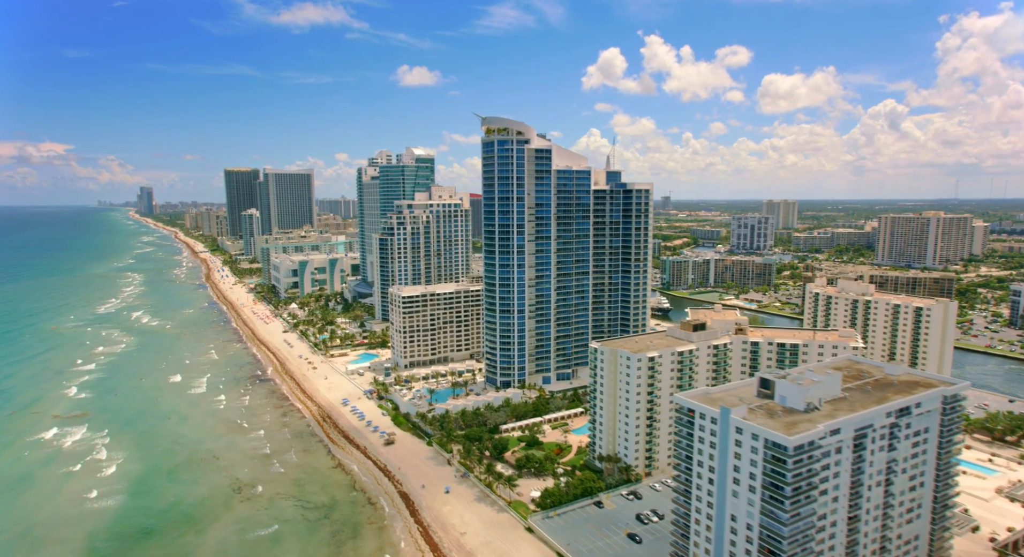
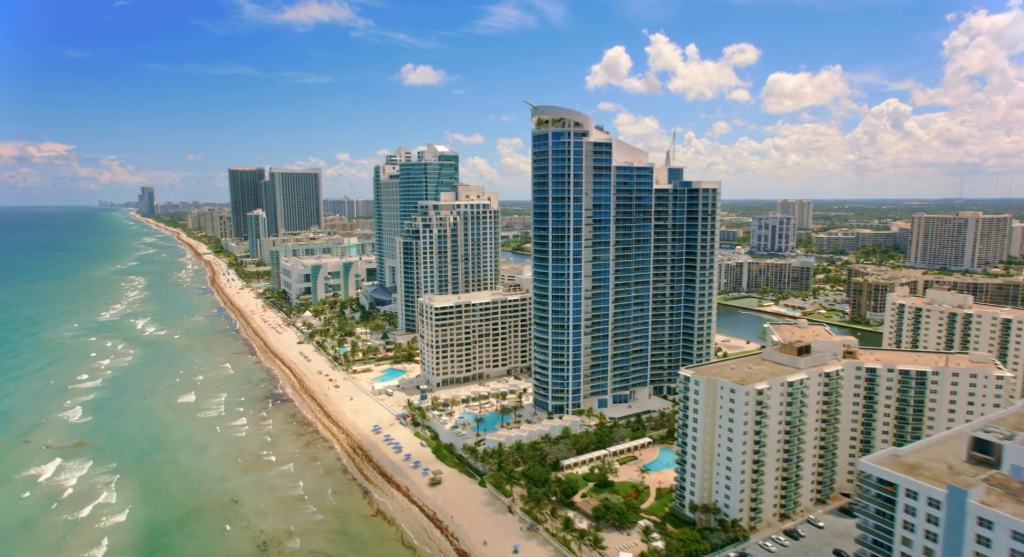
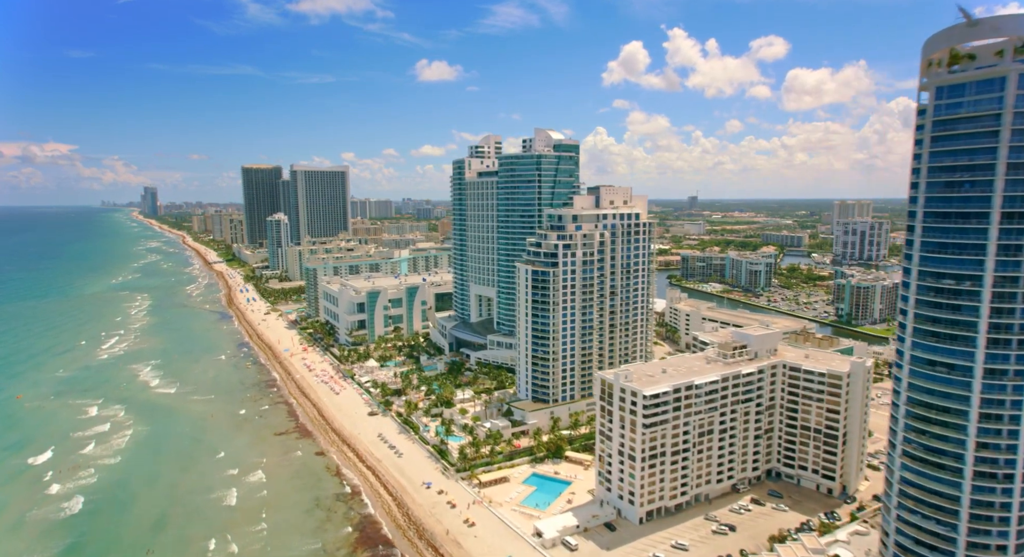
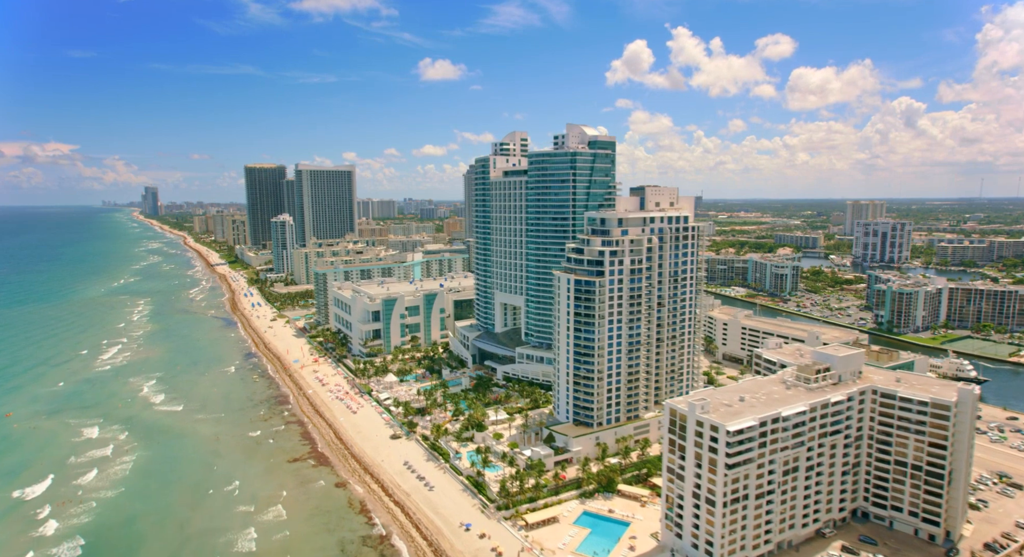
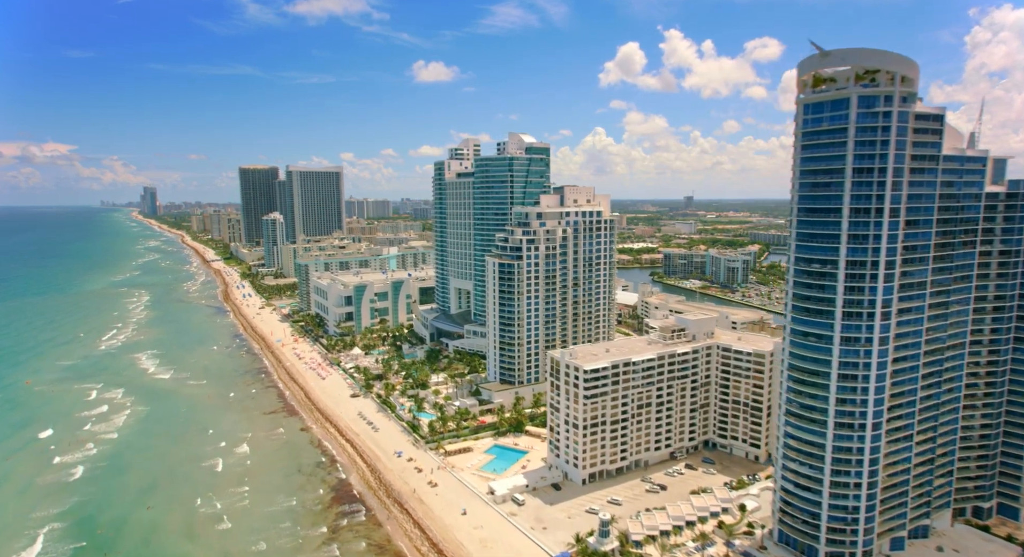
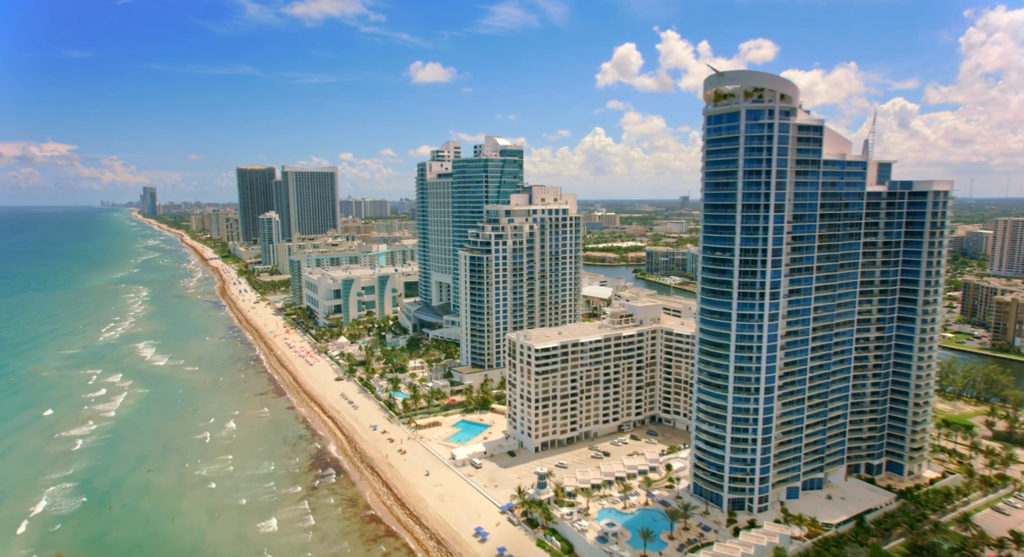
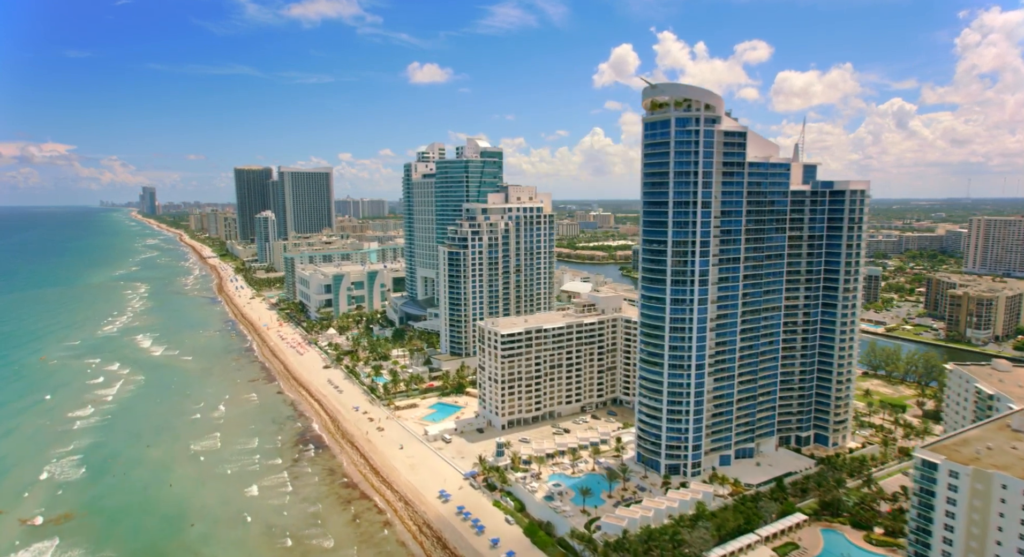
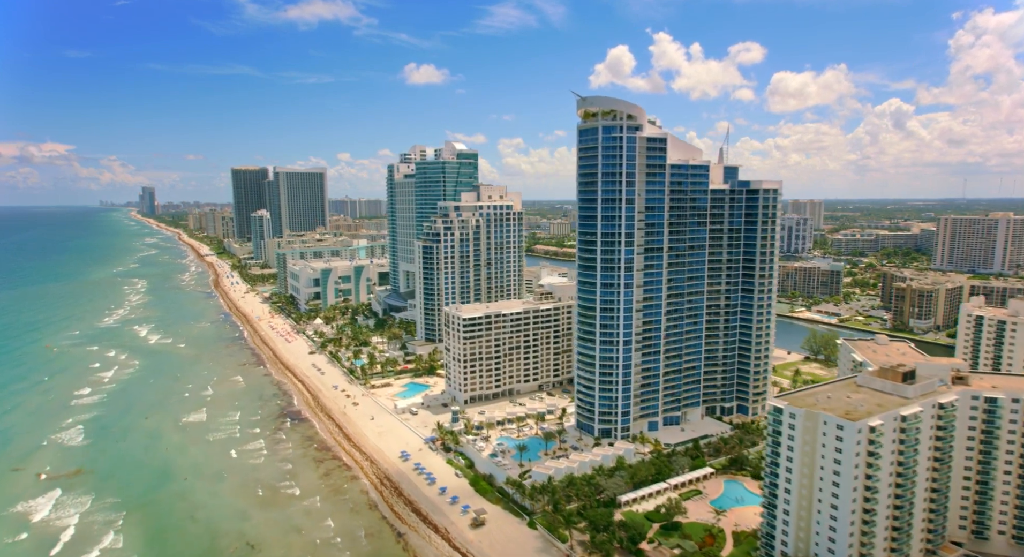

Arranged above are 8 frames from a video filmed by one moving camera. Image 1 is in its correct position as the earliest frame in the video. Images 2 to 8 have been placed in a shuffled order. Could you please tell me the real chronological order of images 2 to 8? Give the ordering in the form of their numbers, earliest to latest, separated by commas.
2, 8, 7, 6, 5, 3, 4
